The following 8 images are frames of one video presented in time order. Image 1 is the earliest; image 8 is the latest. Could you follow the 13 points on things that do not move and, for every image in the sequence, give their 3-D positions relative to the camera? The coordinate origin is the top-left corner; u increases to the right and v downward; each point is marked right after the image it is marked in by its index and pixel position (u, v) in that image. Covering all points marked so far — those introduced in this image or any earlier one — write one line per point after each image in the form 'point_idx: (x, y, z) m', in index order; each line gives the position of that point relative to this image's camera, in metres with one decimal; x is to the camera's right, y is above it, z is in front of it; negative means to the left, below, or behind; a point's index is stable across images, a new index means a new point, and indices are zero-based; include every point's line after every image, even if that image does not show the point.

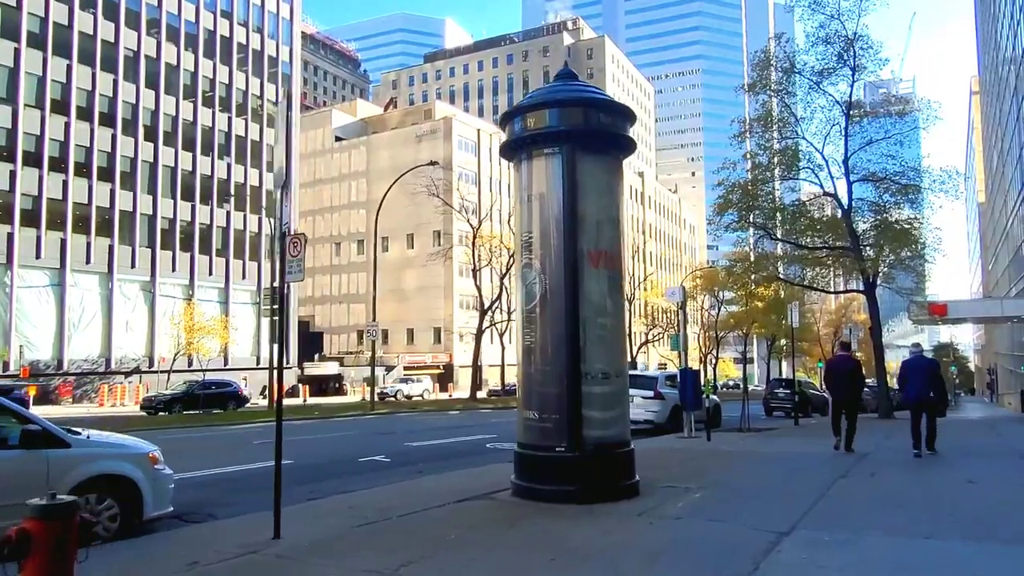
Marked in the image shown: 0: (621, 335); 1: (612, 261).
0: (+1.2, -0.5, +7.8) m
1: (+1.1, +0.3, +7.9) m
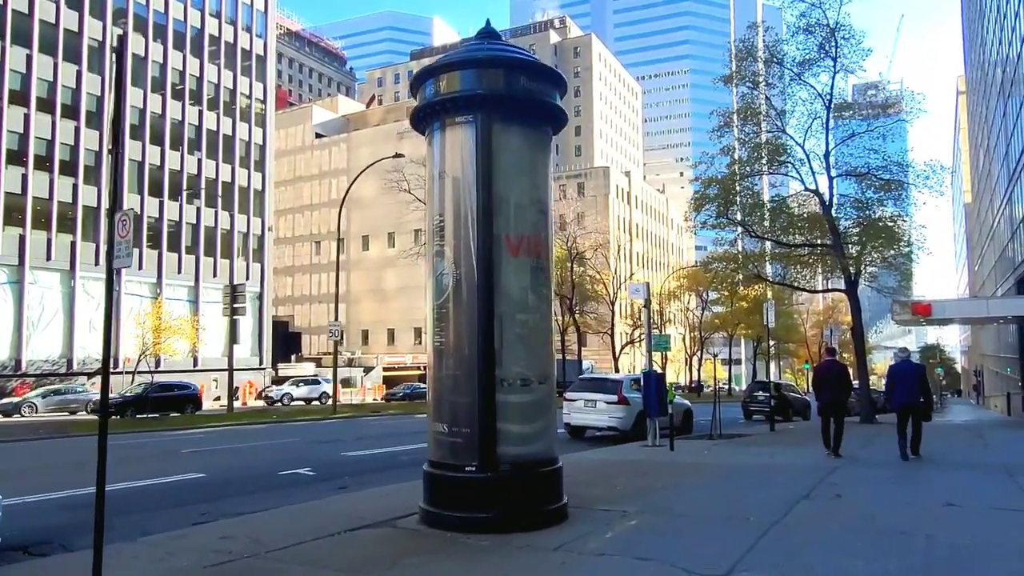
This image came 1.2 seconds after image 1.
0: (+0.3, -0.4, +6.7) m
1: (+0.2, +0.4, +6.7) m
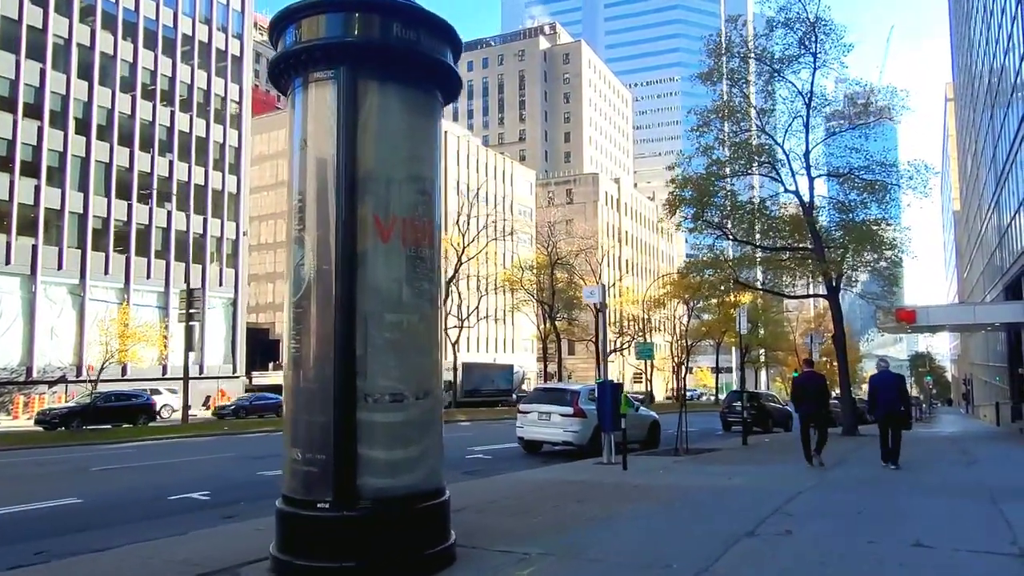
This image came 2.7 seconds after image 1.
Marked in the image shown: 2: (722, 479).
0: (-0.7, -0.4, +5.5) m
1: (-0.7, +0.4, +5.5) m
2: (+3.0, -2.7, +10.4) m
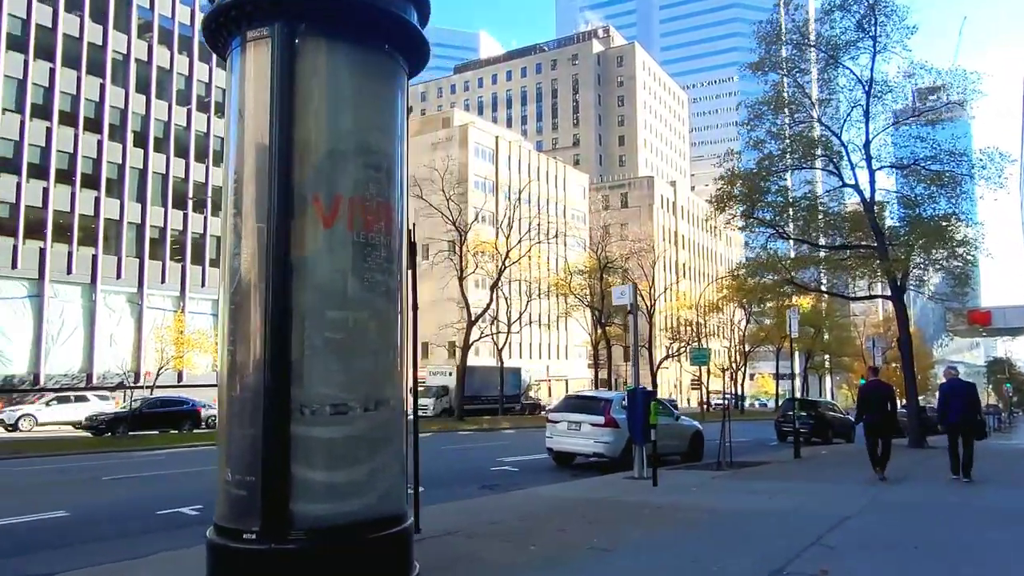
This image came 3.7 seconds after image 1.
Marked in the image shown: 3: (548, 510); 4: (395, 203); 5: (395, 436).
0: (-0.9, -0.3, +4.7) m
1: (-1.0, +0.5, +4.8) m
2: (+3.2, -2.7, +9.2) m
3: (+0.4, -2.6, +8.4) m
4: (-0.8, +0.6, +5.0) m
5: (-0.8, -1.0, +4.8) m
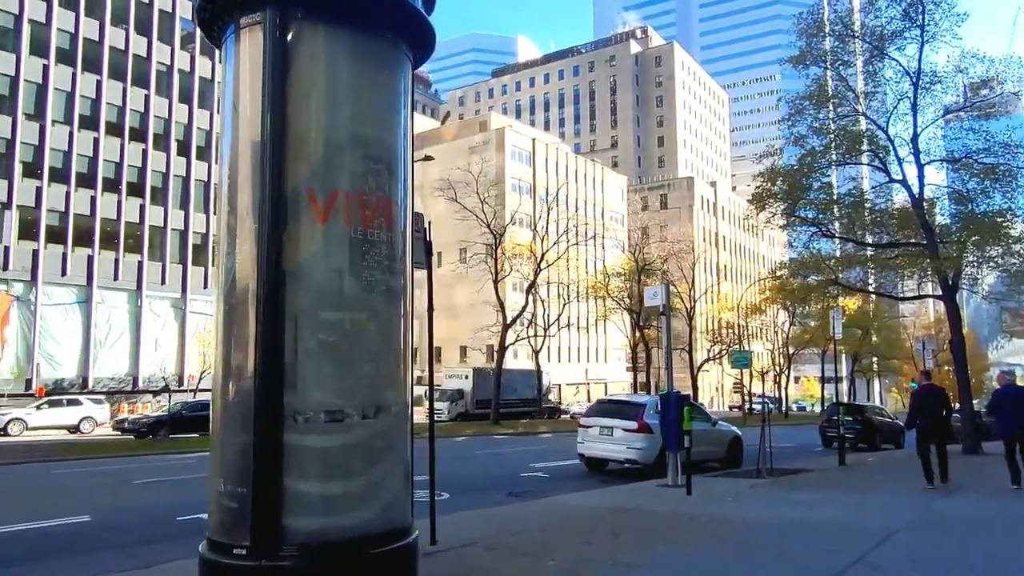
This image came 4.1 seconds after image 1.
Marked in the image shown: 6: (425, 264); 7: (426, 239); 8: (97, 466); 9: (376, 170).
0: (-0.8, -0.3, +4.4) m
1: (-0.9, +0.5, +4.5) m
2: (+3.5, -2.7, +8.7) m
3: (+0.7, -2.6, +8.1) m
4: (-0.8, +0.6, +4.8) m
5: (-0.7, -1.0, +4.5) m
6: (-0.8, +0.2, +7.0) m
7: (-0.9, +0.5, +7.1) m
8: (-8.8, -3.8, +15.4) m
9: (-0.9, +0.7, +4.6) m
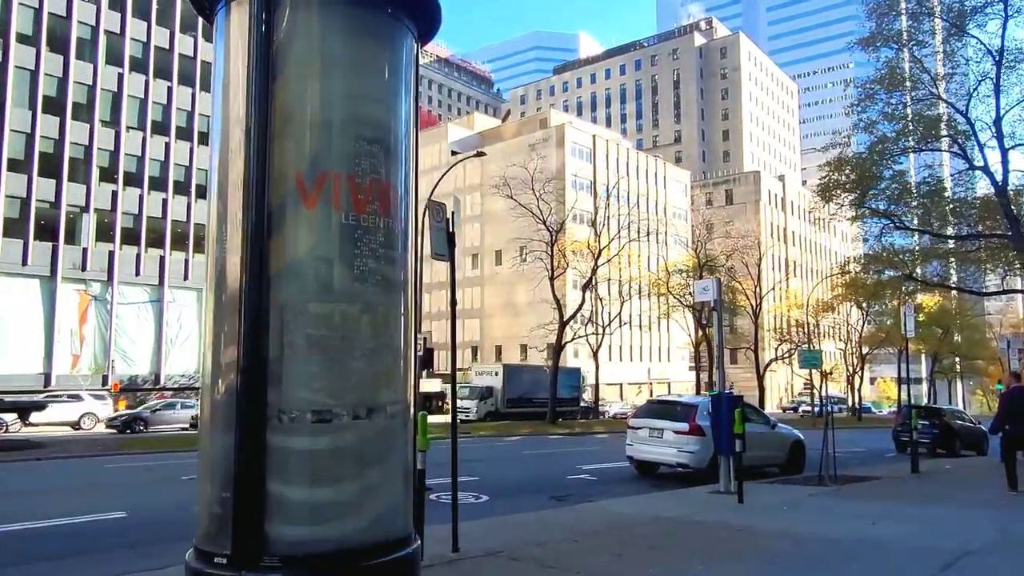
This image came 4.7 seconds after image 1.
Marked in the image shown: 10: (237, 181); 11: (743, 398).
0: (-0.8, -0.3, +4.1) m
1: (-0.9, +0.5, +4.2) m
2: (+3.9, -2.6, +8.0) m
3: (+1.1, -2.5, +7.6) m
4: (-0.7, +0.7, +4.4) m
5: (-0.7, -0.9, +4.2) m
6: (-0.6, +0.3, +6.6) m
7: (-0.6, +0.5, +6.7) m
8: (-7.8, -3.8, +15.7) m
9: (-0.8, +0.8, +4.3) m
10: (-1.5, +0.6, +4.1) m
11: (+3.3, -1.6, +10.3) m
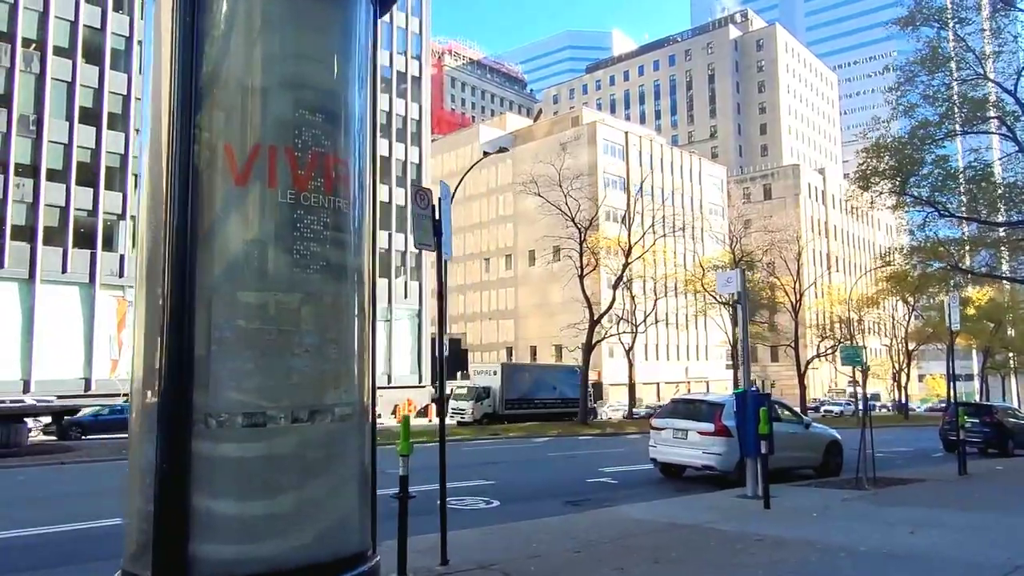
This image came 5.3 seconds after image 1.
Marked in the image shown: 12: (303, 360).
0: (-1.0, -0.2, +3.6) m
1: (-1.1, +0.6, +3.7) m
2: (+3.9, -2.4, +7.3) m
3: (+1.1, -2.4, +7.0) m
4: (-0.9, +0.7, +3.9) m
5: (-0.9, -0.9, +3.7) m
6: (-0.7, +0.4, +6.2) m
7: (-0.7, +0.6, +6.3) m
8: (-7.3, -3.8, +15.6) m
9: (-1.0, +0.9, +3.8) m
10: (-1.7, +0.7, +3.7) m
11: (+3.4, -1.4, +9.7) m
12: (-1.0, -0.4, +3.6) m
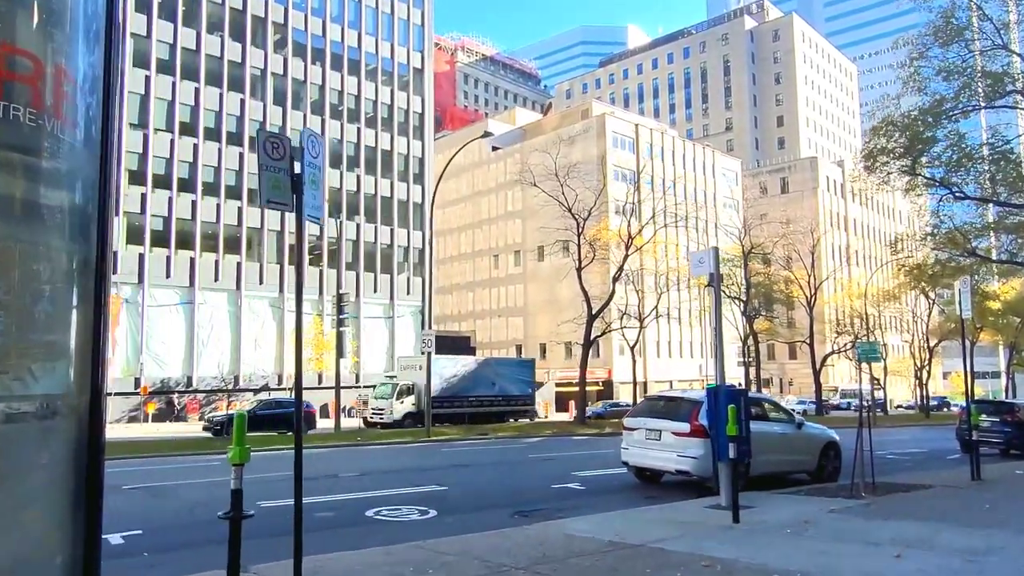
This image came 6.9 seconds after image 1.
0: (-1.9, 0.0, +2.5) m
1: (-2.0, +0.8, +2.6) m
2: (+3.1, -2.2, +6.0) m
3: (+0.3, -2.2, +5.8) m
4: (-1.8, +0.9, +2.8) m
5: (-1.8, -0.6, +2.5) m
6: (-1.5, +0.6, +5.0) m
7: (-1.5, +0.8, +5.1) m
8: (-7.9, -3.6, +14.6) m
9: (-1.9, +1.1, +2.7) m
10: (-2.7, +0.9, +2.5) m
11: (+2.7, -1.2, +8.4) m
12: (-2.0, -0.2, +2.5) m
